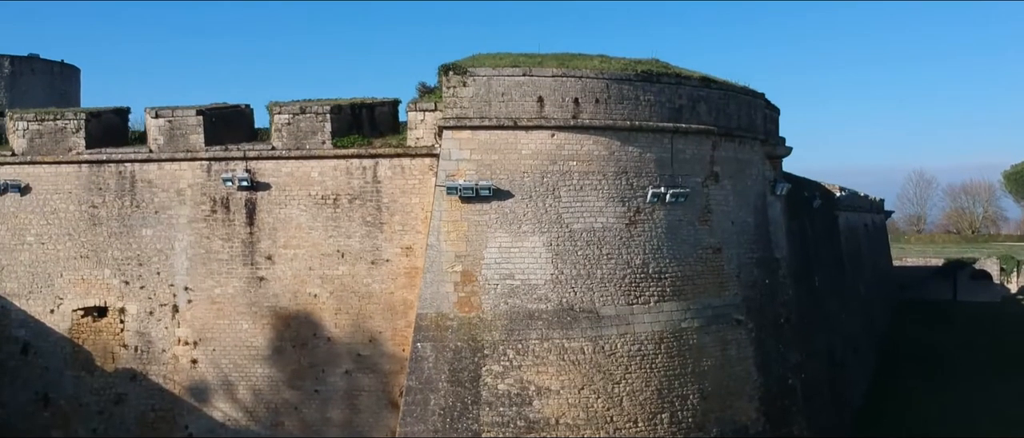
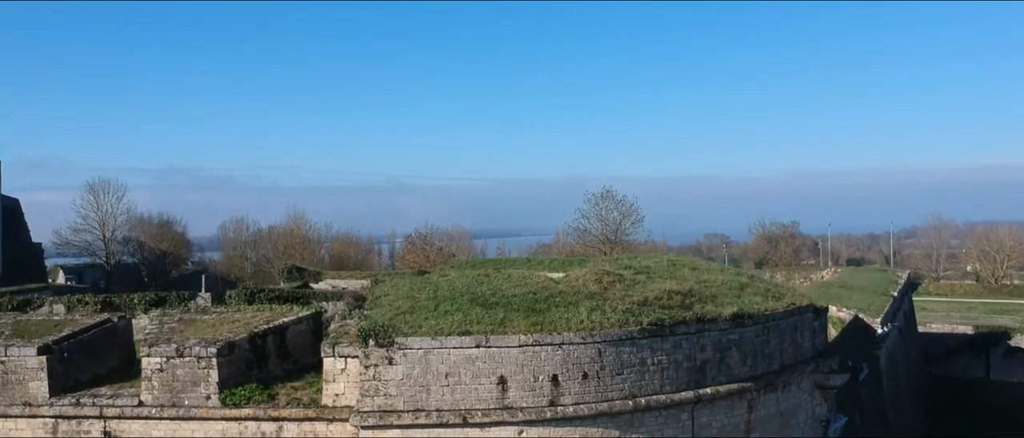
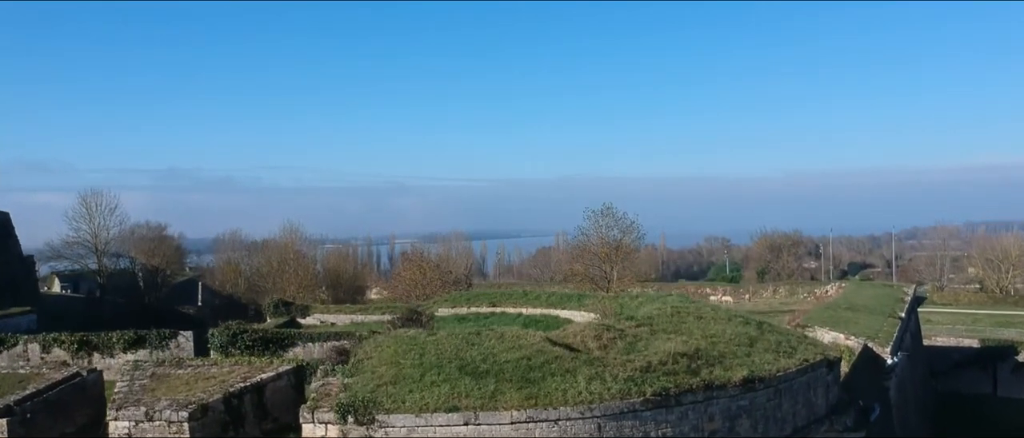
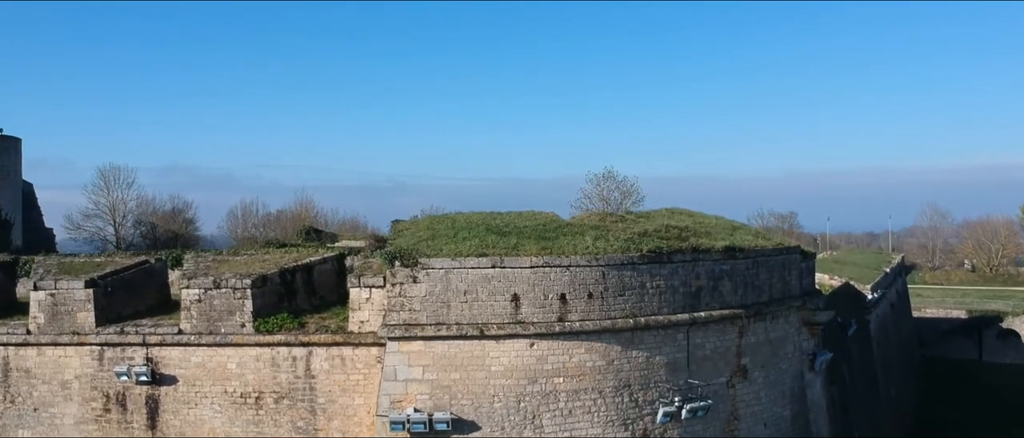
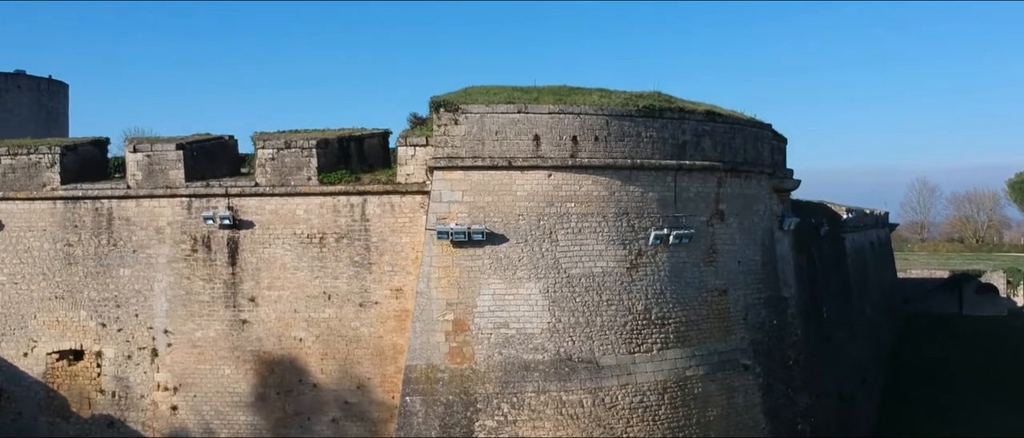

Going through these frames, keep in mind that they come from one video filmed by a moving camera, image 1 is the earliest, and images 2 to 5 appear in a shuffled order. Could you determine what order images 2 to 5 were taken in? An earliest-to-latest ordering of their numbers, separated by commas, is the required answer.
5, 4, 2, 3
